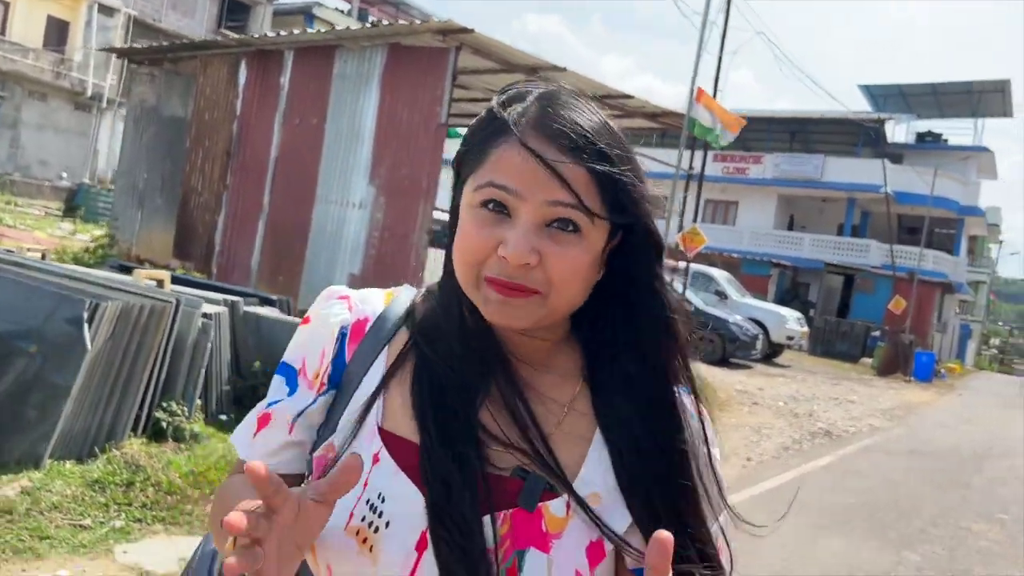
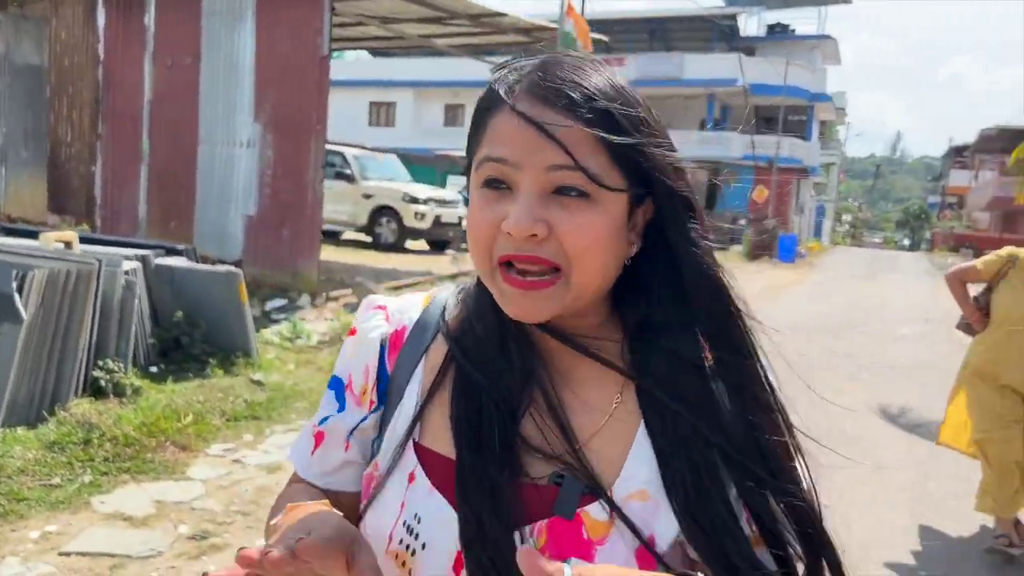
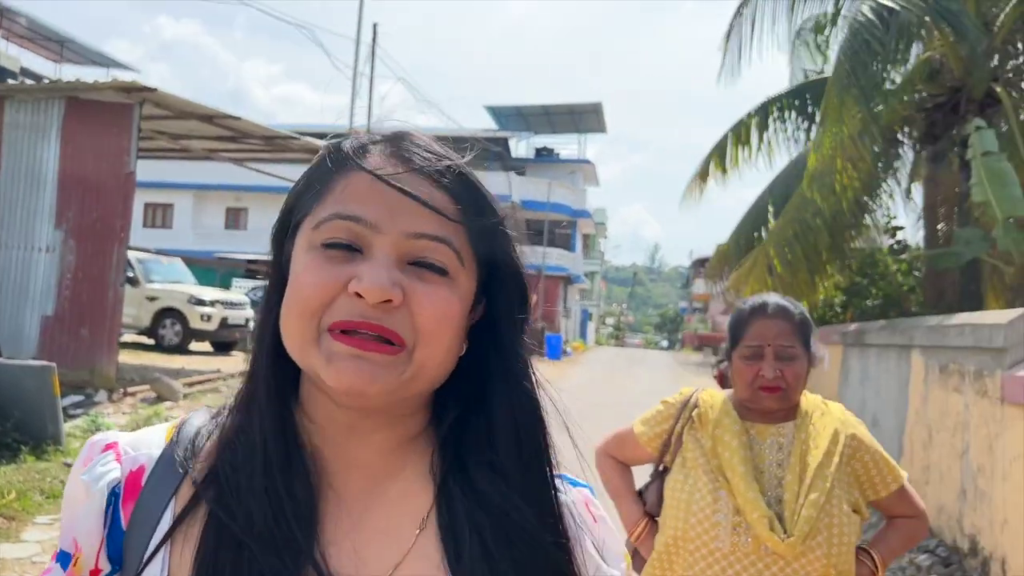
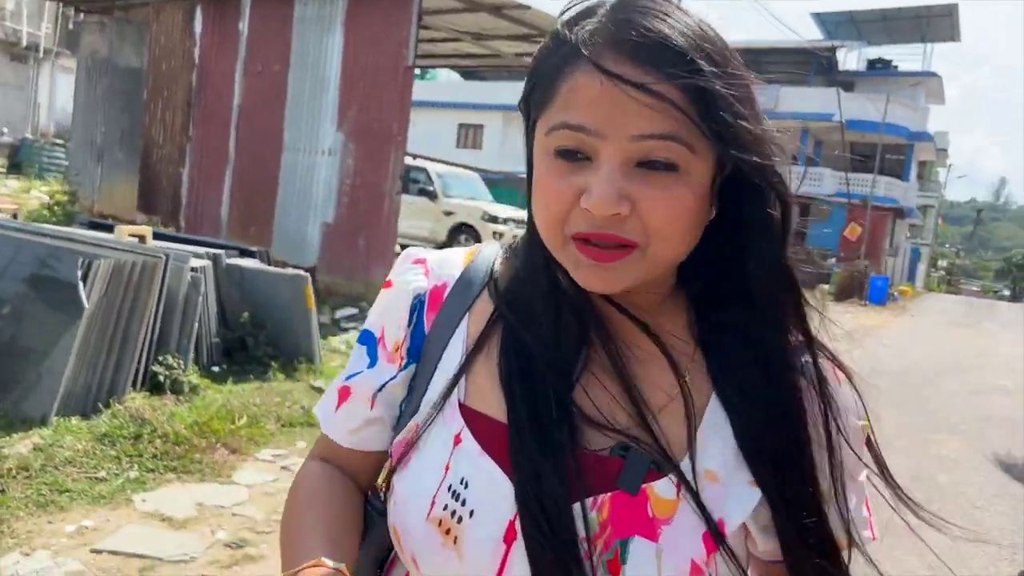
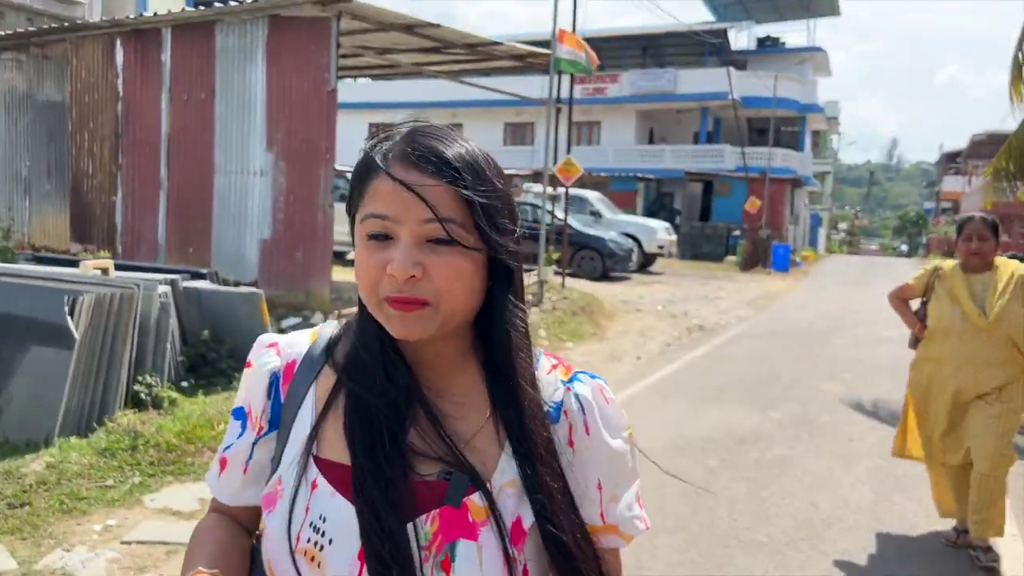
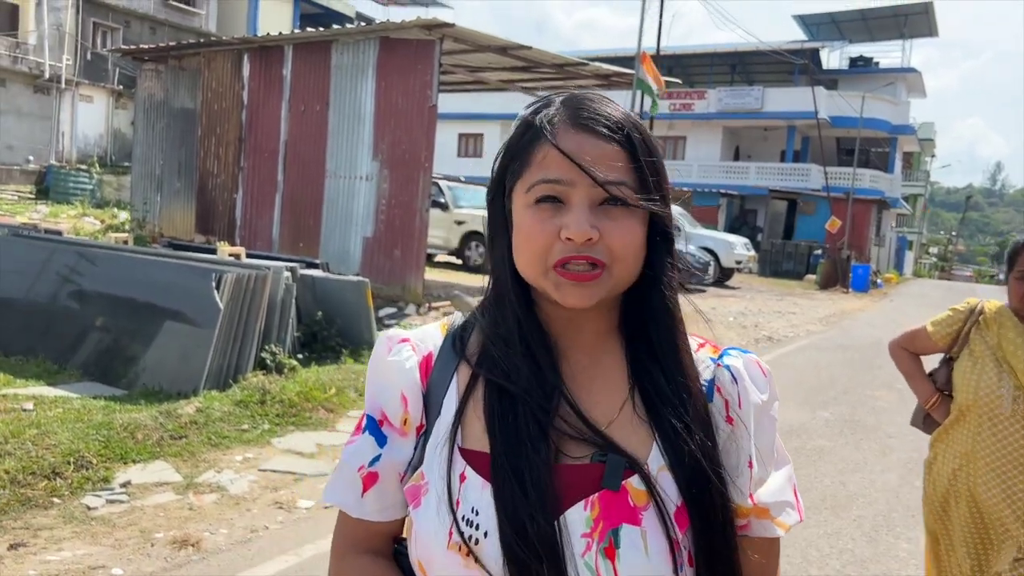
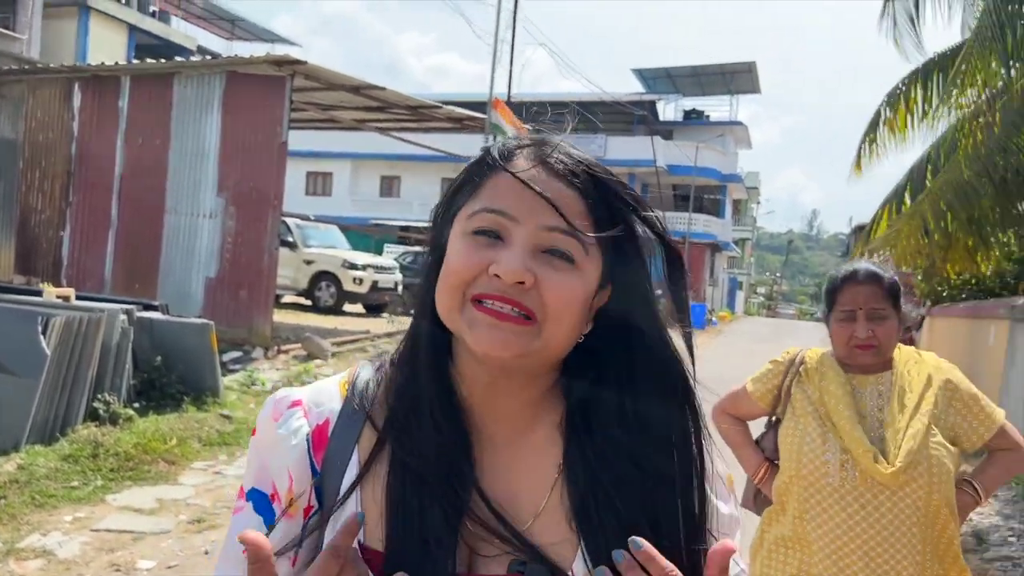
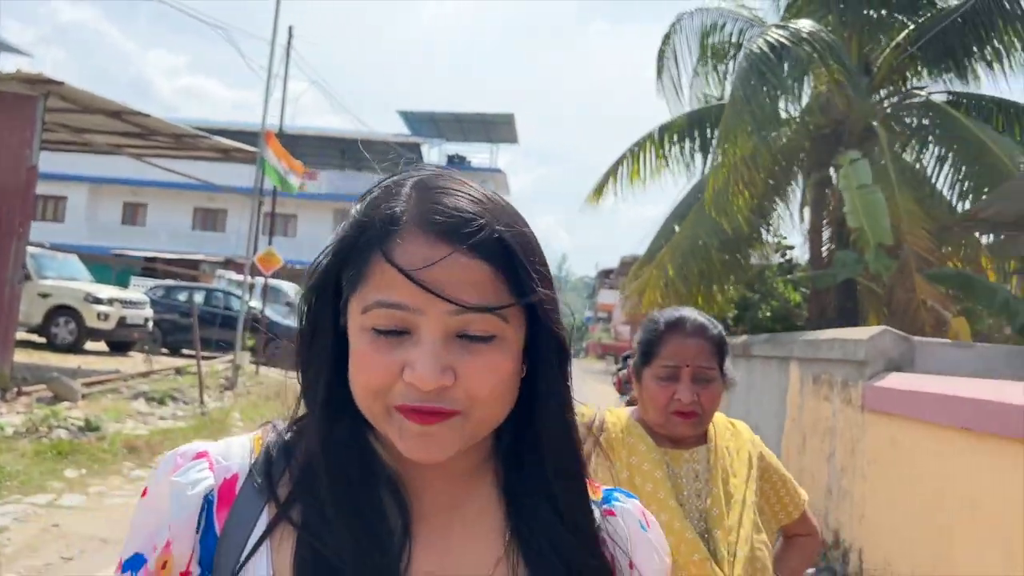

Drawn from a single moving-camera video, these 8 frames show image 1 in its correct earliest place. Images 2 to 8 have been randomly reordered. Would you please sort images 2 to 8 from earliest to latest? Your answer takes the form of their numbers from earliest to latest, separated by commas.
4, 2, 5, 6, 7, 3, 8
